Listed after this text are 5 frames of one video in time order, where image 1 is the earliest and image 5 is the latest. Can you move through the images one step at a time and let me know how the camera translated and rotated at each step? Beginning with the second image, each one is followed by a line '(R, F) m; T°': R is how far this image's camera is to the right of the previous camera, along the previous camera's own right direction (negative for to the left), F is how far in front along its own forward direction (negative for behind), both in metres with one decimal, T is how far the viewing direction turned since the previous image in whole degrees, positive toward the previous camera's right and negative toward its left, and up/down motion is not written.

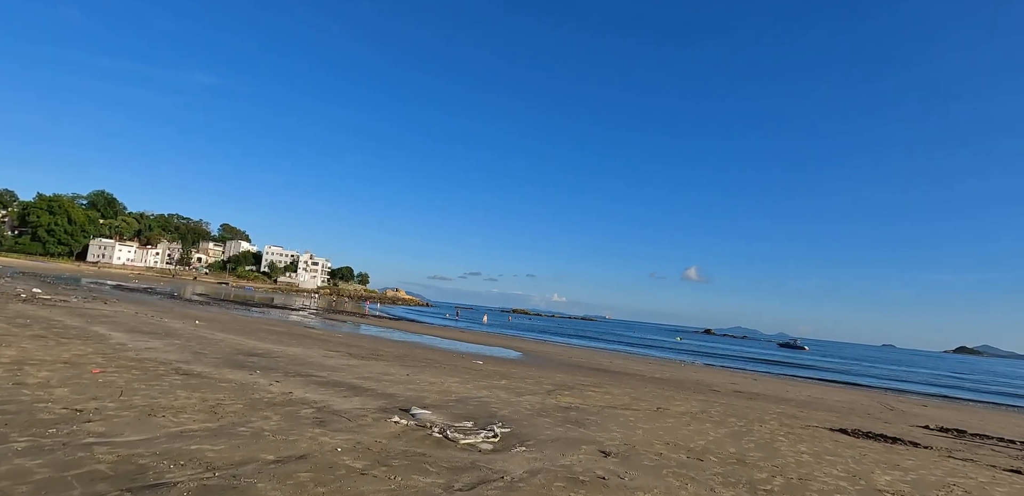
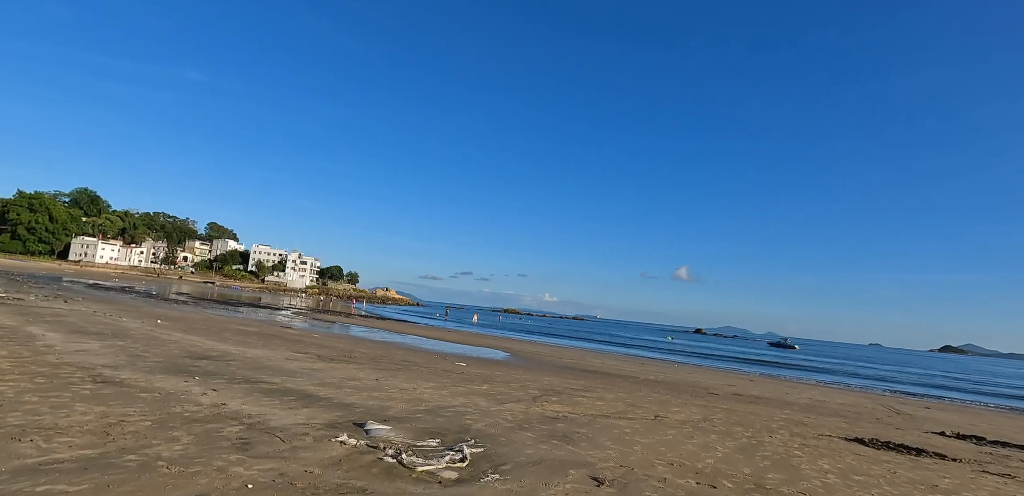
(+0.2, +1.3) m; +1°
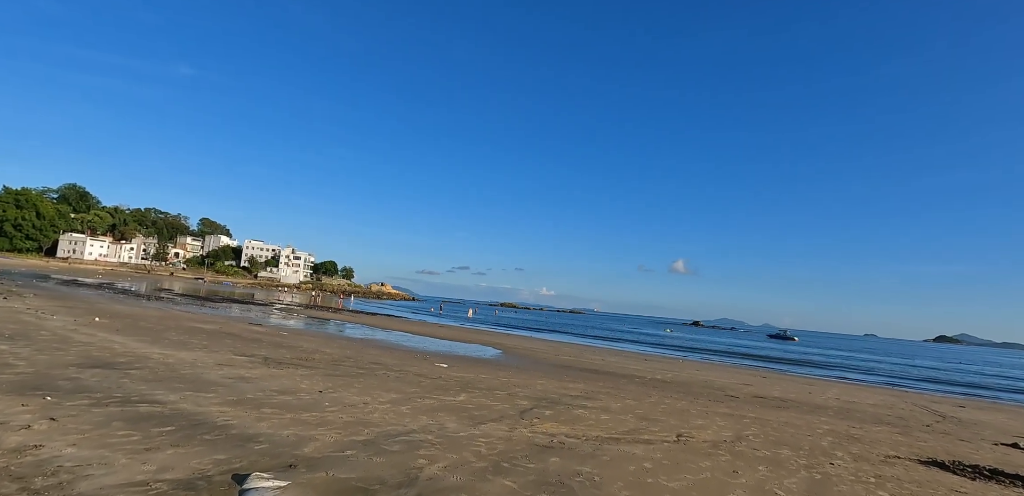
(+0.3, +2.5) m; 0°
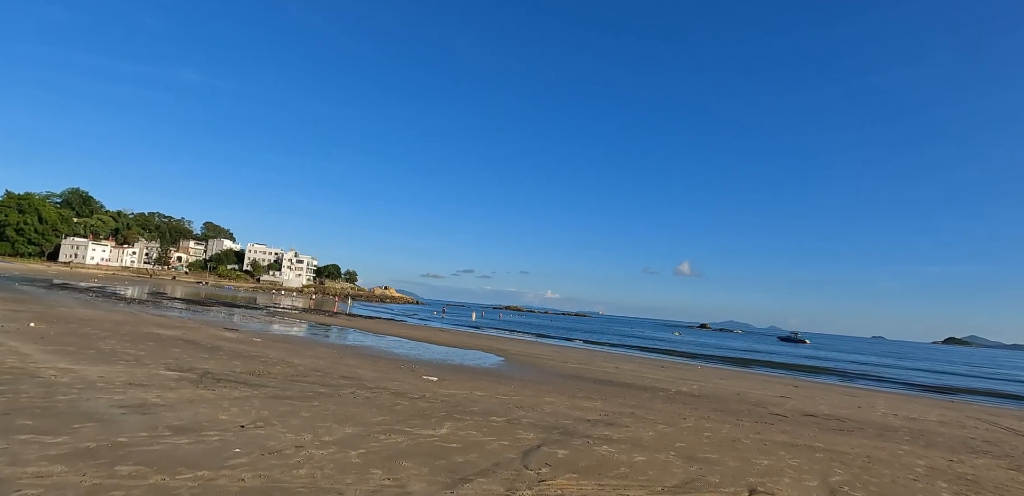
(+0.1, +2.6) m; -1°
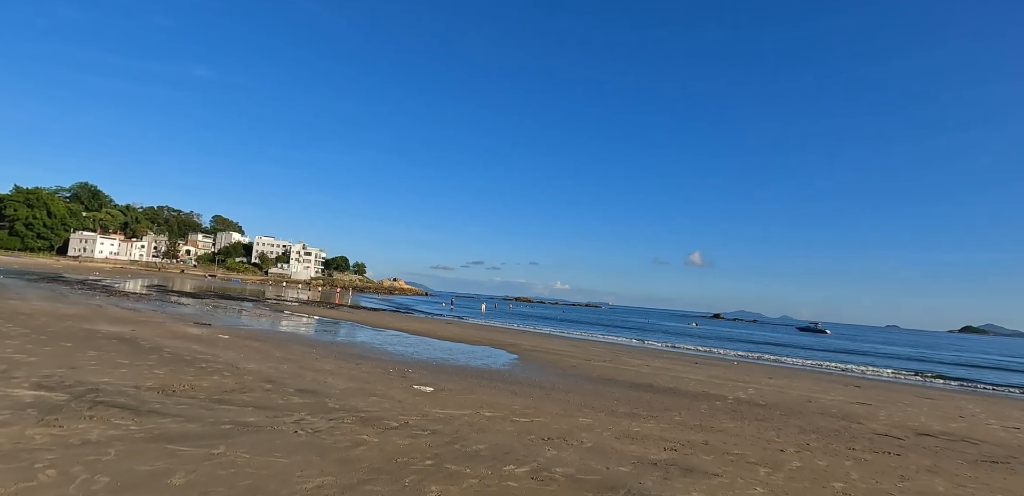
(-0.2, +3.3) m; -1°
